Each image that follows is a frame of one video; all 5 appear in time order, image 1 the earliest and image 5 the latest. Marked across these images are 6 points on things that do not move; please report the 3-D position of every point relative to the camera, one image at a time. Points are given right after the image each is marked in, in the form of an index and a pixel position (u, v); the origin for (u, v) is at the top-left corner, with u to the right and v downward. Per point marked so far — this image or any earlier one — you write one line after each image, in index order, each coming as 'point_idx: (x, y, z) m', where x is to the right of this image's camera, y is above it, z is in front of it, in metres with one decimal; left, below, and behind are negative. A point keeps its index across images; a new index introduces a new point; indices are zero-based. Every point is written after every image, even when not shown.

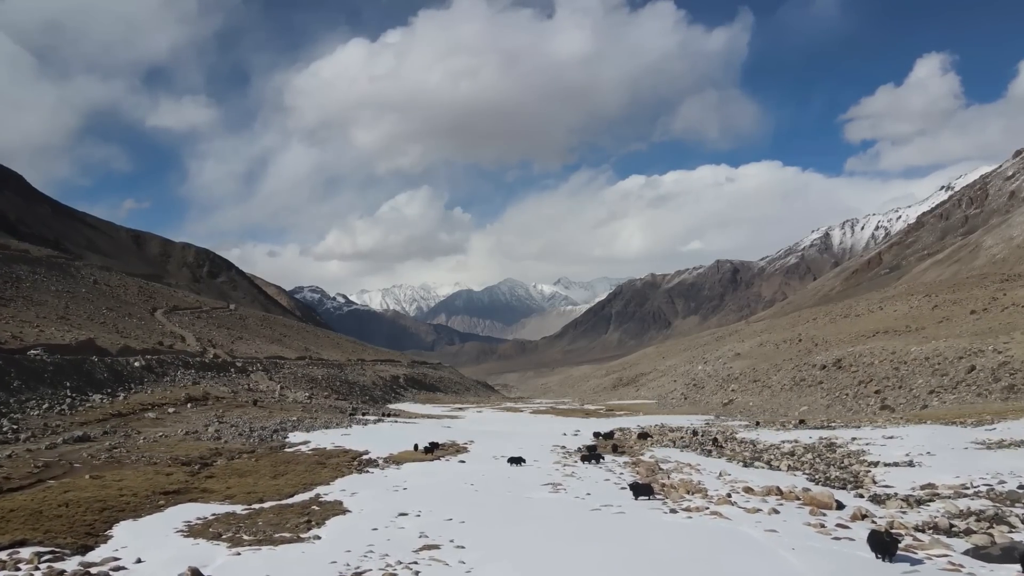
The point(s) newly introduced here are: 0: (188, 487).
0: (-9.7, -5.9, +18.4) m
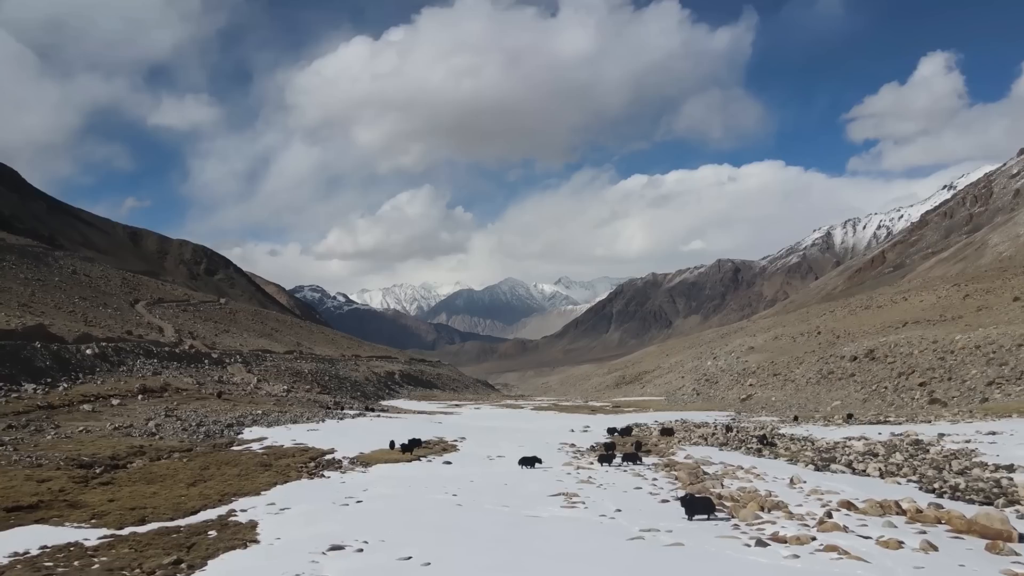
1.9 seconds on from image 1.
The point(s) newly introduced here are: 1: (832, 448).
0: (-9.8, -4.5, +13.2) m
1: (+10.2, -5.1, +19.6) m
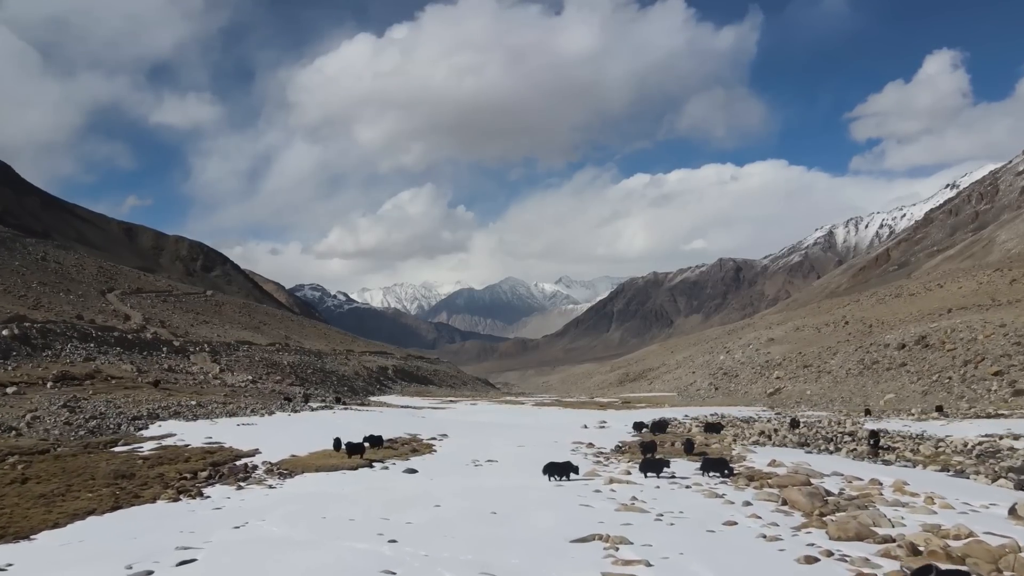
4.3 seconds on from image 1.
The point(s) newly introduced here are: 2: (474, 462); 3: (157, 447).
0: (-9.9, -2.8, +6.6) m
1: (+10.1, -3.4, +12.9) m
2: (-1.1, -5.0, +17.7) m
3: (-9.5, -4.3, +16.5) m
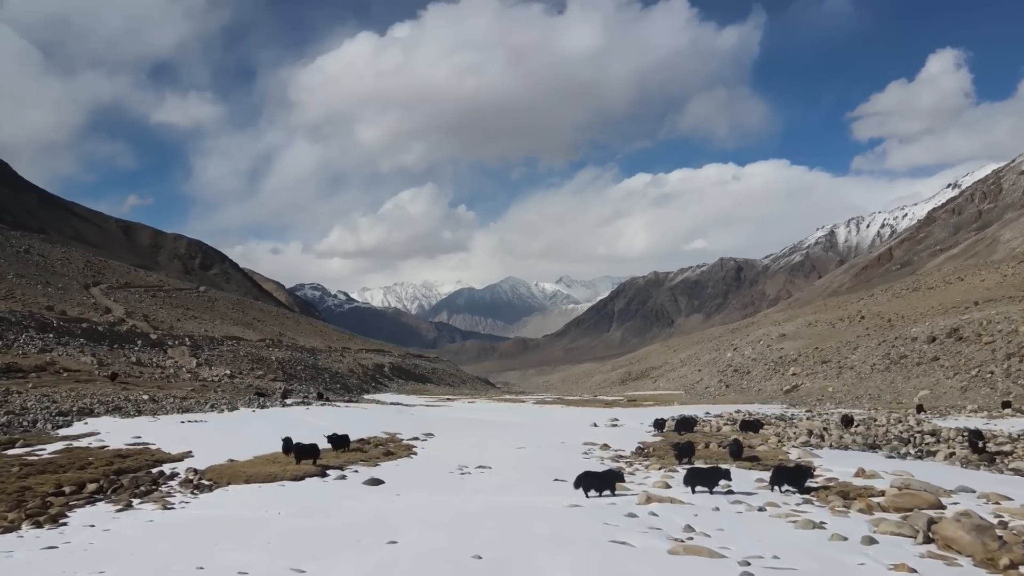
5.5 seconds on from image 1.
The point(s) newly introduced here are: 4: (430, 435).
0: (-9.9, -2.0, +3.2) m
1: (+10.0, -2.6, +9.6) m
2: (-1.1, -4.2, +14.4) m
3: (-9.6, -3.4, +13.2) m
4: (-2.6, -4.7, +19.6) m
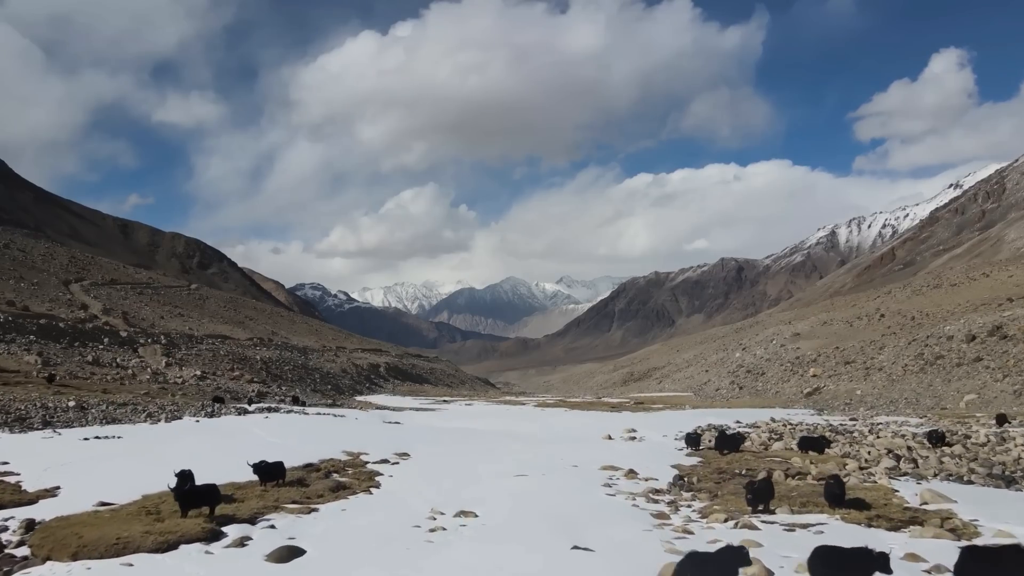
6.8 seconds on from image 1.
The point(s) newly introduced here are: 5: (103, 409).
0: (-10.0, -1.5, -0.5) m
1: (+10.0, -2.2, +5.9) m
2: (-1.2, -3.8, +10.7) m
3: (-9.7, -3.0, +9.5) m
4: (-2.6, -4.3, +15.9) m
5: (-12.8, -3.8, +19.4) m
